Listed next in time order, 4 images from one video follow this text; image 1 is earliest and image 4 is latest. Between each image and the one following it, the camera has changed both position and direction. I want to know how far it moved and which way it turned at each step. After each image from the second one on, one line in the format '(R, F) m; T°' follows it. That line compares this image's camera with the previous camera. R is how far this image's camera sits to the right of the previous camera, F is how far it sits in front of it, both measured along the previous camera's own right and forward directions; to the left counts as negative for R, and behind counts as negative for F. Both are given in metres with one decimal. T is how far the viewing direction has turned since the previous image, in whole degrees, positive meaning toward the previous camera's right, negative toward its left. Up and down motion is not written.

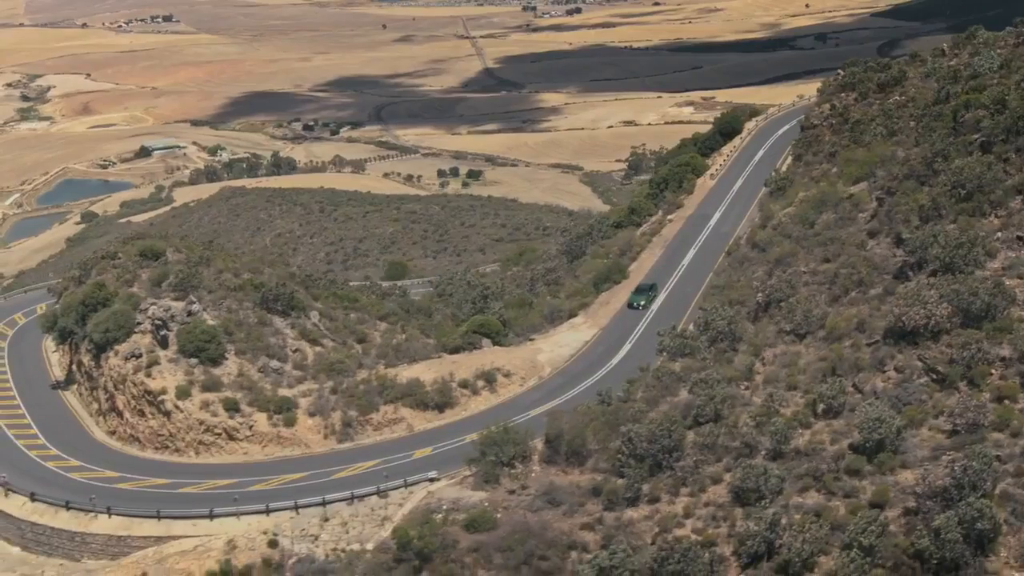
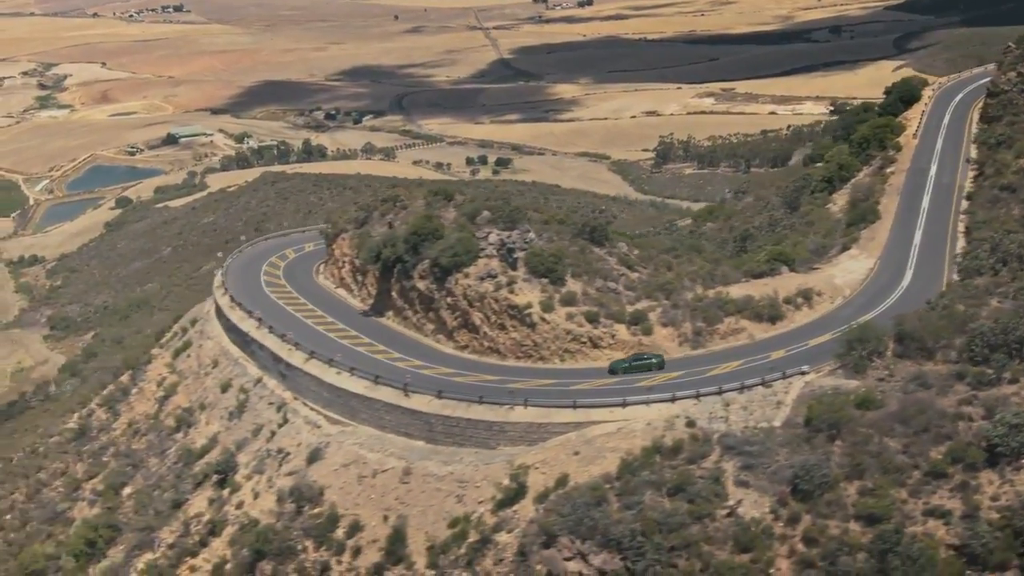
(-6.9, -4.4) m; 0°
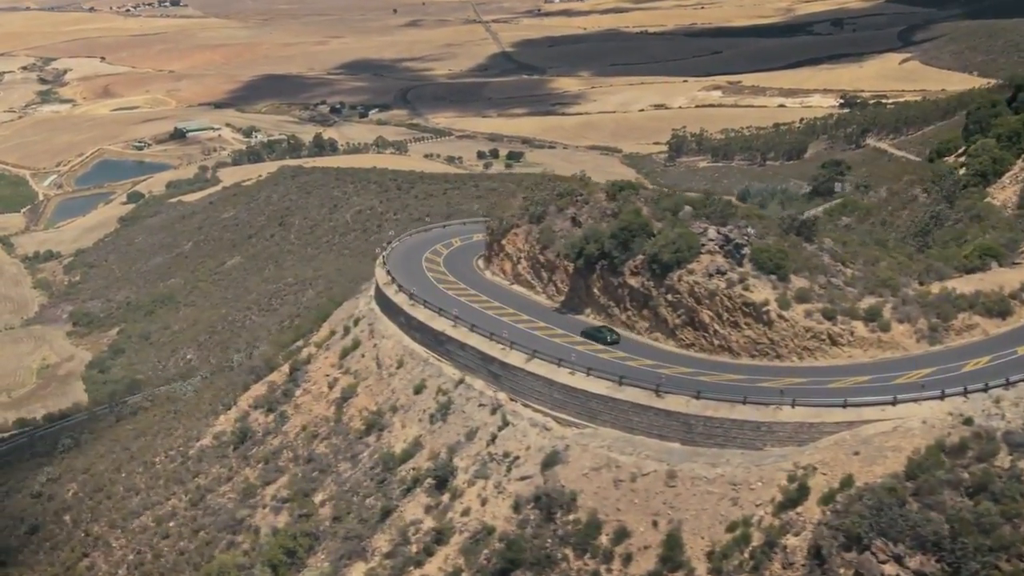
(-4.9, +0.5) m; 0°
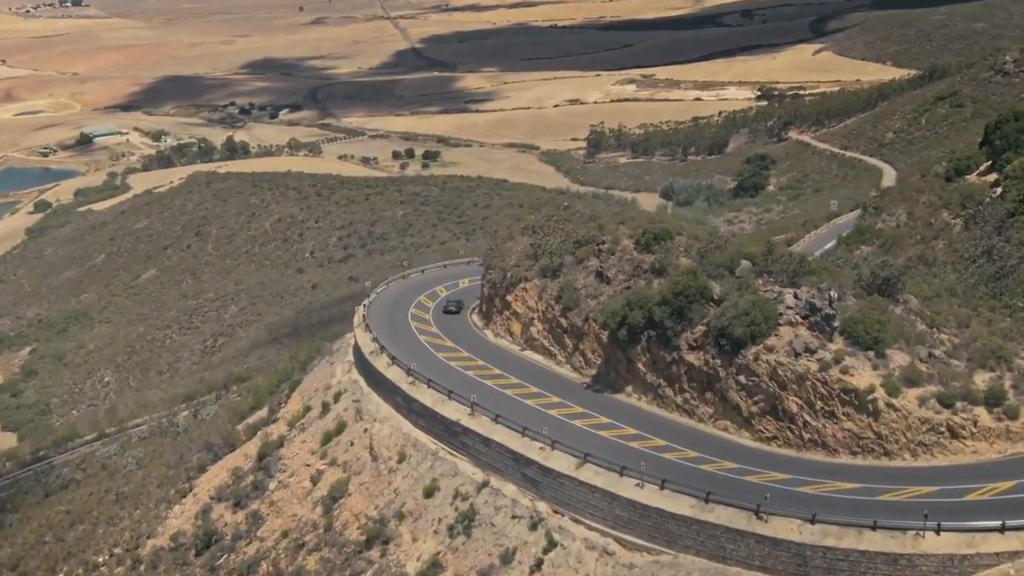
(-2.2, +6.2) m; +3°
